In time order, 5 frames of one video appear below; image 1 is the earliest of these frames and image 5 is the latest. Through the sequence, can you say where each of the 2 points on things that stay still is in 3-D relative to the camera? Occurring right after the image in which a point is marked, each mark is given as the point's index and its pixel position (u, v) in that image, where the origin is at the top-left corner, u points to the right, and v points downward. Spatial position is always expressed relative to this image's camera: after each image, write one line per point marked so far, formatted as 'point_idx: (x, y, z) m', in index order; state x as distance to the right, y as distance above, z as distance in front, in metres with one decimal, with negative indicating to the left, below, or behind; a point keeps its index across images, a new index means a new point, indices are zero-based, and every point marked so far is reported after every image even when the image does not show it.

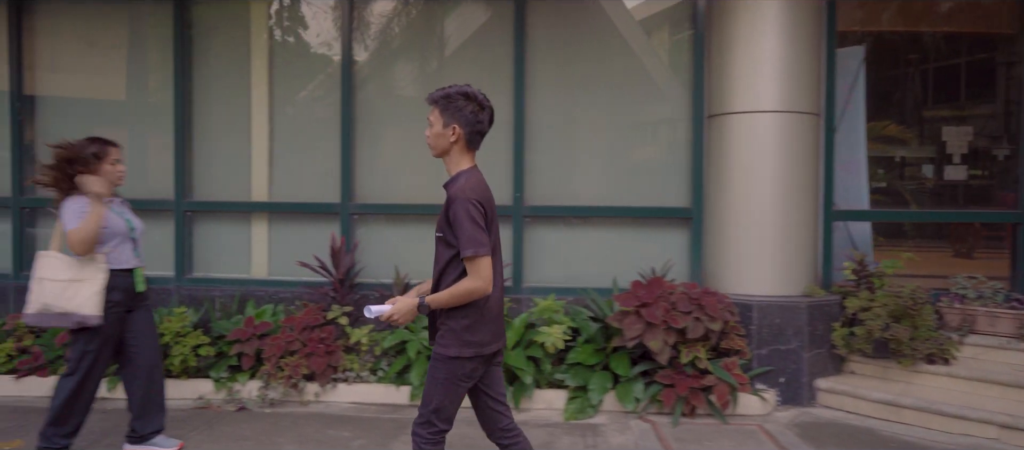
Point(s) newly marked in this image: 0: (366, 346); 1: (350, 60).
0: (-1.1, -1.0, +5.3) m
1: (-1.4, +1.4, +5.9) m
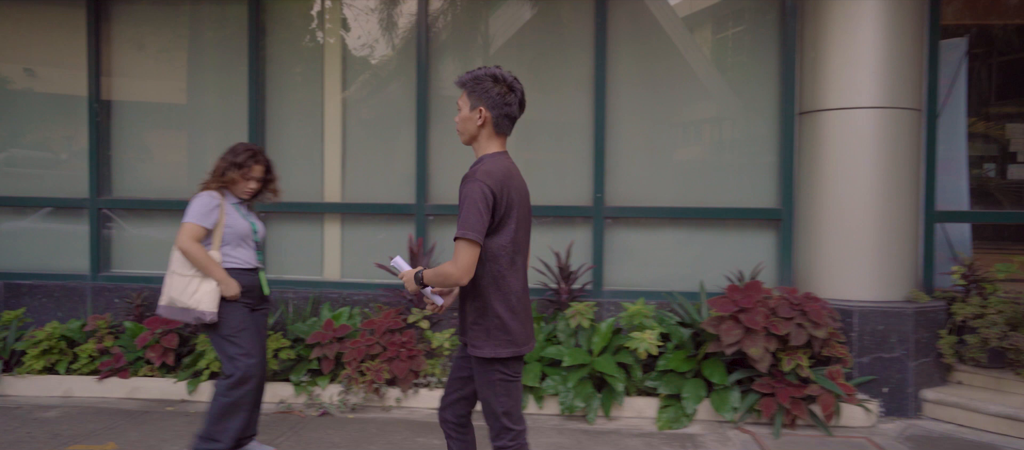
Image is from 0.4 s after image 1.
0: (-0.4, -1.0, +5.1) m
1: (-0.7, +1.4, +5.8) m
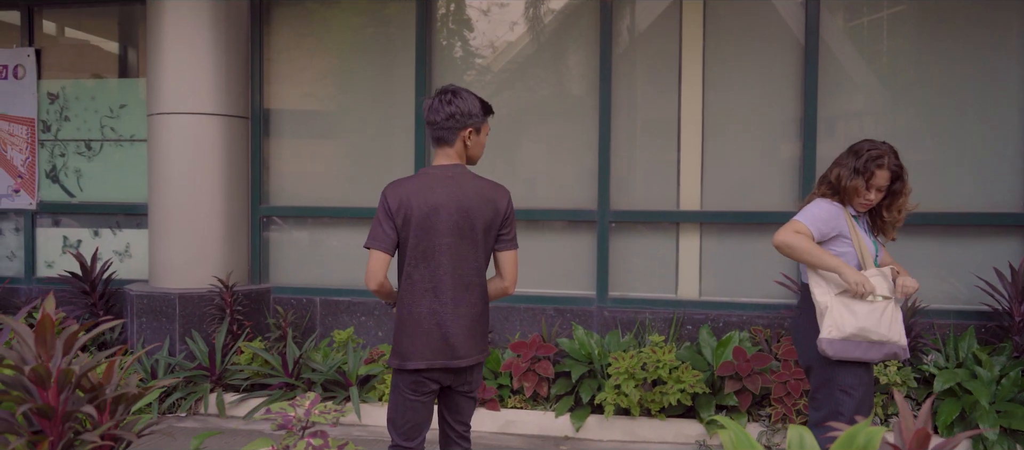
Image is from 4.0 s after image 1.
0: (+2.5, -1.0, +4.3) m
1: (+2.3, +1.4, +5.0) m
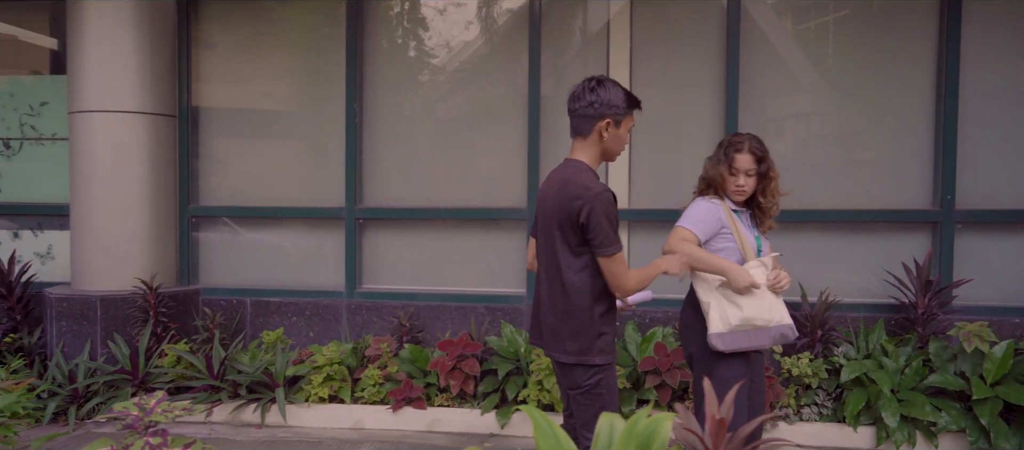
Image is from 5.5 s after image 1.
0: (+2.0, -1.0, +4.5) m
1: (+1.7, +1.4, +5.2) m
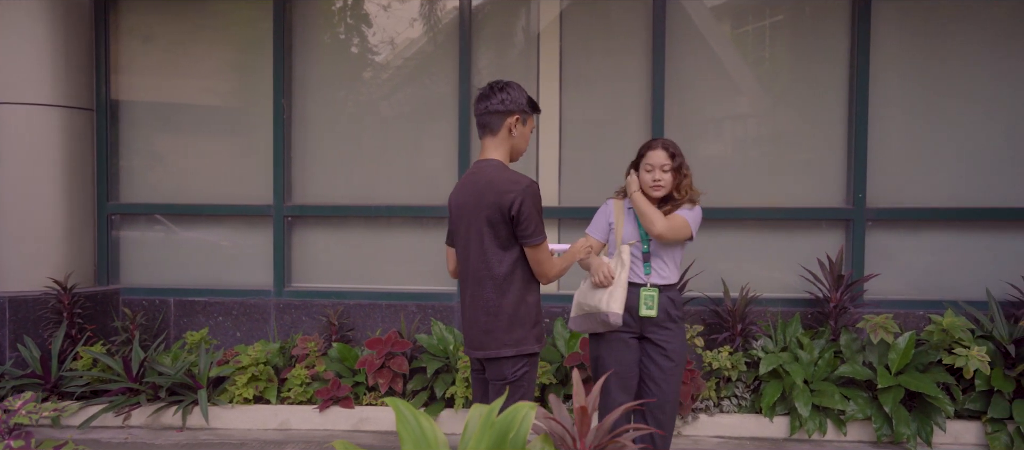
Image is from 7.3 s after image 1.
0: (+1.5, -1.0, +4.6) m
1: (+1.2, +1.4, +5.3) m
